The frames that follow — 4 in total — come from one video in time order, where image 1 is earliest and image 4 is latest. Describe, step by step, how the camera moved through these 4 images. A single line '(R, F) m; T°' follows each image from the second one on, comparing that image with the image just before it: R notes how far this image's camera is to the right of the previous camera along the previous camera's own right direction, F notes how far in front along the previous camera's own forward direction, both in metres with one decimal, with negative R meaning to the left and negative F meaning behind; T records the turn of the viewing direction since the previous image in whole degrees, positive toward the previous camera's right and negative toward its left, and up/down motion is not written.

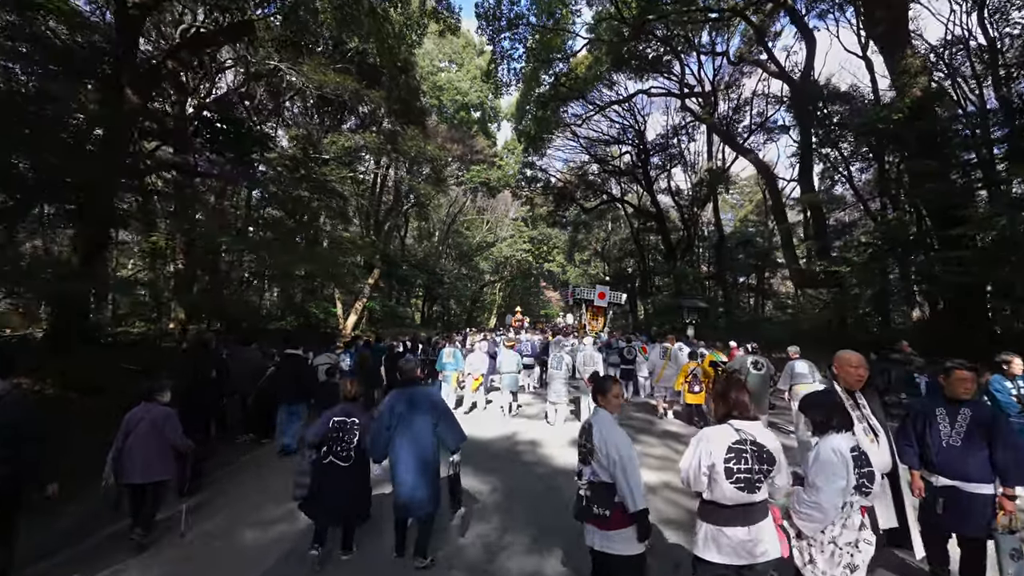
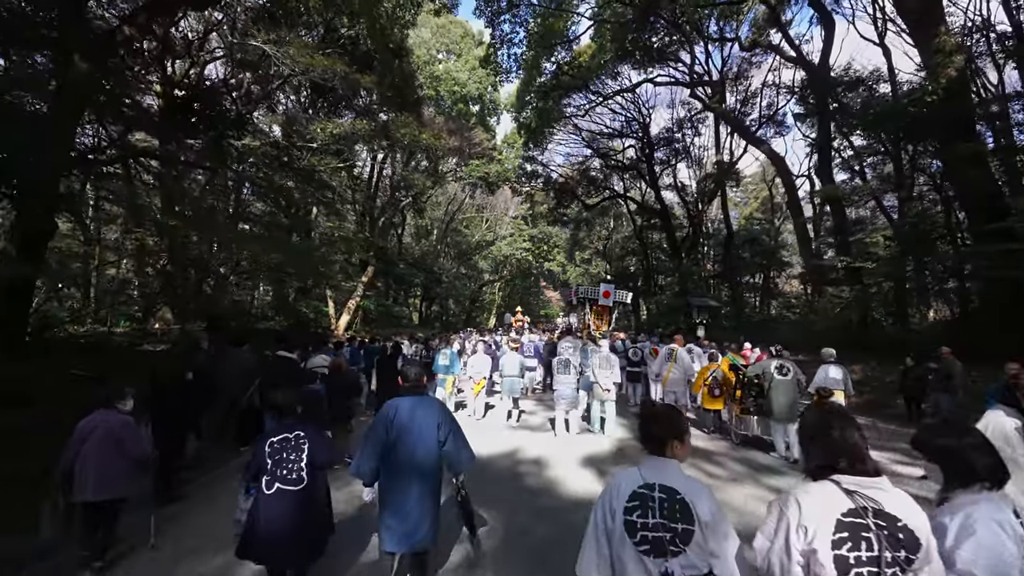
(0.0, +0.9) m; 0°
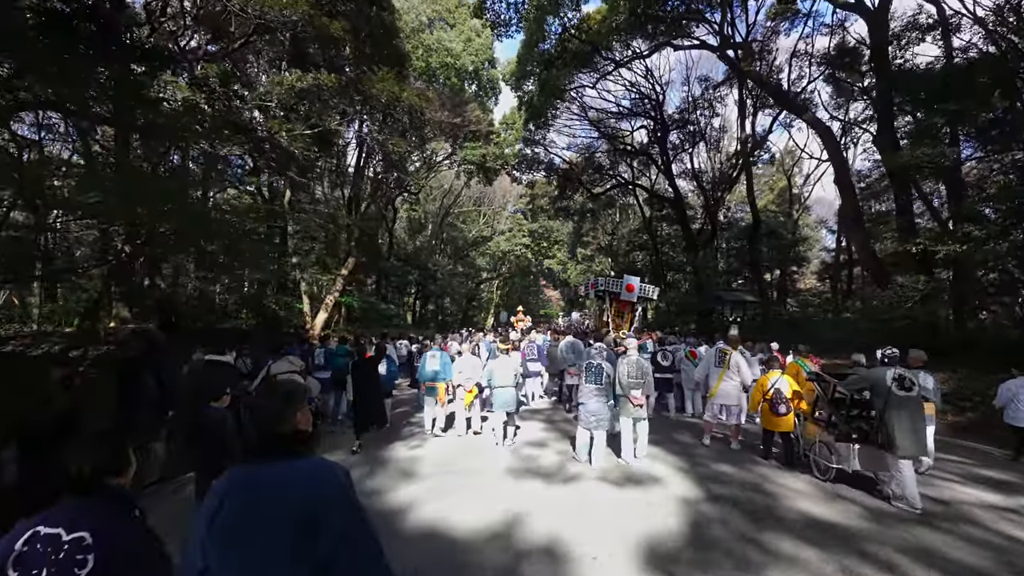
(0.0, +2.3) m; 0°
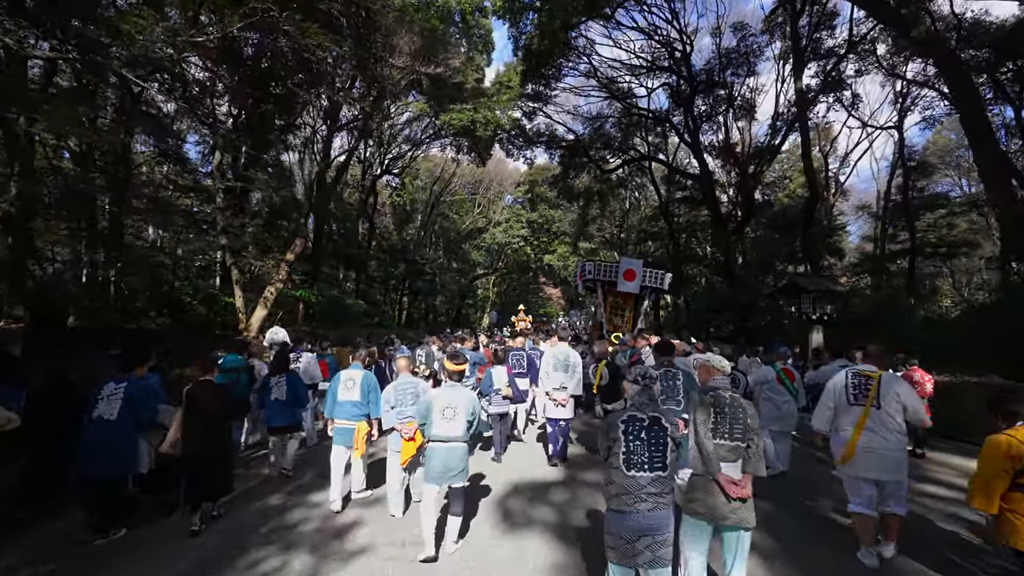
(+0.1, +3.9) m; 0°
